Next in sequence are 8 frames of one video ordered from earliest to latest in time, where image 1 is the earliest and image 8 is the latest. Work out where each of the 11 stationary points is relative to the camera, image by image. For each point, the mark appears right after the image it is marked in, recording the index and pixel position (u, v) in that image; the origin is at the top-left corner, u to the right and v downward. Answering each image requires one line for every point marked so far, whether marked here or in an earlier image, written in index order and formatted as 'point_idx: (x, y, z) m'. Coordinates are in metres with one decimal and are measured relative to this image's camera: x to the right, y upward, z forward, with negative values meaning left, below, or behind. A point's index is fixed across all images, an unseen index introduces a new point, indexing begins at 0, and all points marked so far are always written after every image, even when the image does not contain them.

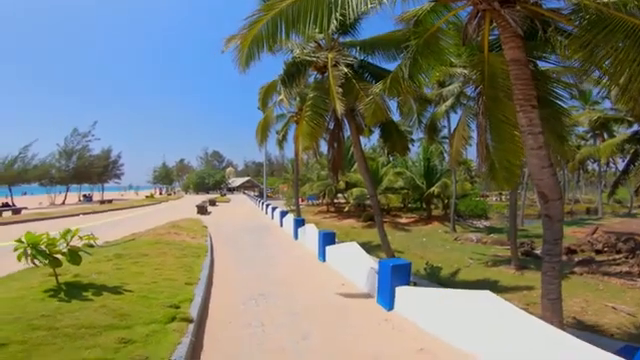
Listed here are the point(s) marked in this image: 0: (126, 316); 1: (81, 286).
0: (-3.7, -2.6, +6.8) m
1: (-5.3, -2.4, +7.9) m
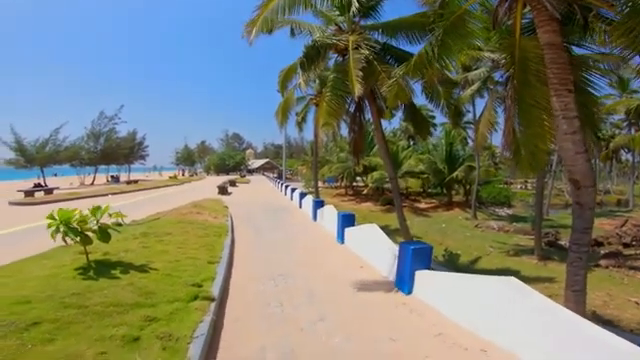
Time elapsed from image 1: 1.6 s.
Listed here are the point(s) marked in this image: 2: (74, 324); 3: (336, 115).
0: (-3.4, -2.3, +7.2) m
1: (-4.9, -2.0, +8.4) m
2: (-3.9, -2.3, +5.6) m
3: (+0.5, +1.6, +8.7) m
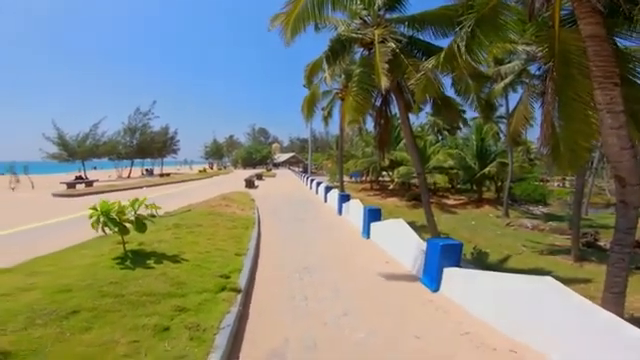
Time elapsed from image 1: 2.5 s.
0: (-2.9, -2.2, +7.5) m
1: (-4.4, -1.8, +8.8) m
2: (-3.5, -2.2, +6.0) m
3: (+1.1, +1.7, +8.6) m
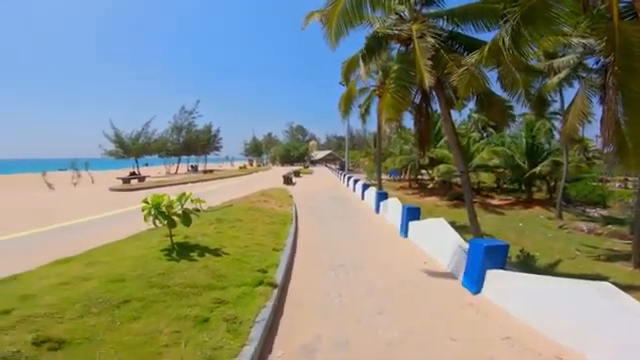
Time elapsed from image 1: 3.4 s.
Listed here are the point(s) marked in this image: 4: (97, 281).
0: (-2.2, -2.2, +7.9) m
1: (-3.5, -1.7, +9.4) m
2: (-3.0, -2.2, +6.4) m
3: (+1.9, +1.7, +8.3) m
4: (-4.2, -1.9, +6.8) m
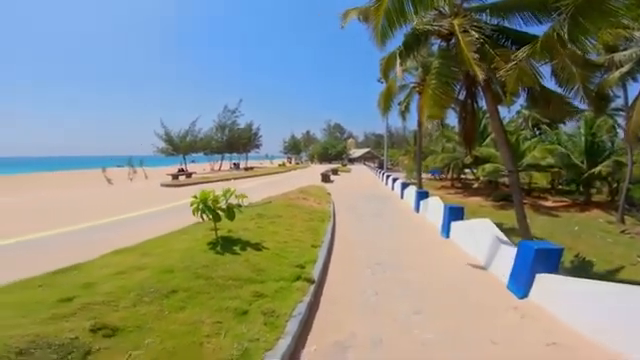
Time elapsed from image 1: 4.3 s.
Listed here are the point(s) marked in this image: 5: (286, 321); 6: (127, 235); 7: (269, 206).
0: (-1.4, -2.1, +8.1) m
1: (-2.5, -1.7, +9.8) m
2: (-2.4, -2.2, +6.8) m
3: (+2.8, +1.7, +8.0) m
4: (-3.5, -1.9, +7.4) m
5: (-0.7, -2.6, +6.4) m
6: (-5.5, -1.6, +10.2) m
7: (-1.9, -1.0, +13.8) m
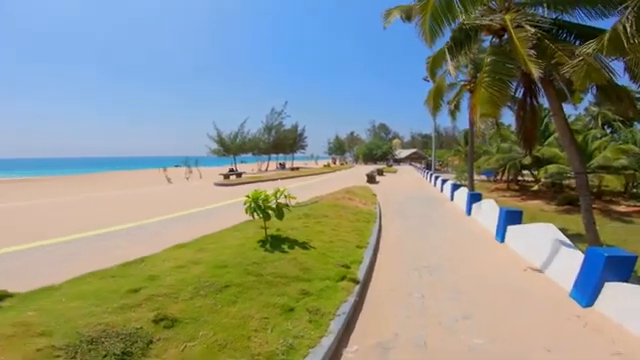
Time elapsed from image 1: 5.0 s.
0: (-0.3, -2.2, +8.3) m
1: (-1.2, -1.7, +10.1) m
2: (-1.5, -2.2, +7.2) m
3: (+3.8, +1.7, +7.6) m
4: (-2.6, -1.9, +7.8) m
5: (+0.1, -2.6, +6.5) m
6: (-4.2, -1.6, +10.9) m
7: (-0.2, -1.0, +14.0) m
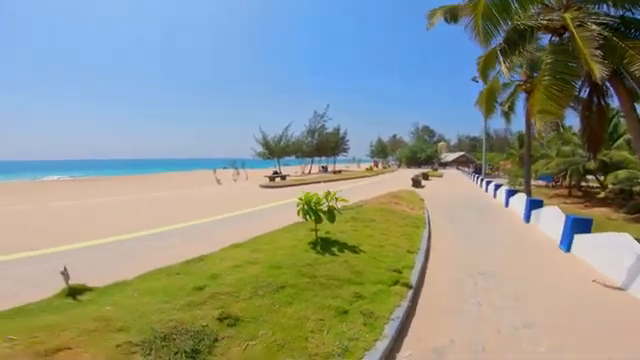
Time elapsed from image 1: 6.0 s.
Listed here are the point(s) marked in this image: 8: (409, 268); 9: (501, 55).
0: (+0.8, -2.2, +8.3) m
1: (+0.1, -1.7, +10.1) m
2: (-0.4, -2.3, +7.2) m
3: (+5.0, +1.6, +7.5) m
4: (-1.4, -2.0, +8.0) m
5: (+1.2, -2.7, +6.5) m
6: (-2.8, -1.6, +11.1) m
7: (+1.3, -1.1, +14.0) m
8: (+2.1, -2.3, +9.1) m
9: (+4.3, +3.0, +8.4) m
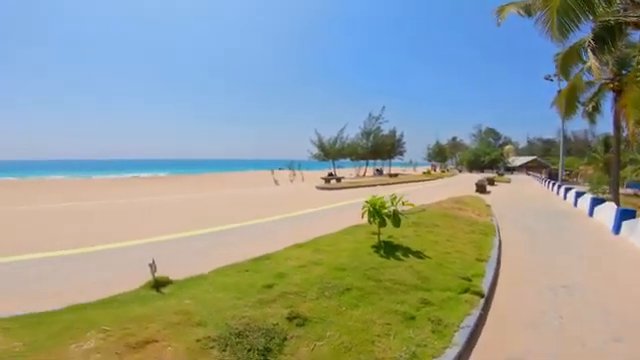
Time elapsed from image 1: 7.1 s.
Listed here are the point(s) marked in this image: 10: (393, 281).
0: (+2.3, -2.3, +8.1) m
1: (+1.7, -1.8, +9.9) m
2: (+1.0, -2.3, +7.1) m
3: (+6.4, +1.5, +6.9) m
4: (0.0, -2.0, +7.9) m
5: (+2.4, -2.7, +6.2) m
6: (-1.1, -1.7, +11.2) m
7: (+3.3, -1.3, +13.7) m
8: (+3.6, -2.4, +8.7) m
9: (+5.9, +2.9, +7.9) m
10: (+1.4, -2.2, +7.8) m
